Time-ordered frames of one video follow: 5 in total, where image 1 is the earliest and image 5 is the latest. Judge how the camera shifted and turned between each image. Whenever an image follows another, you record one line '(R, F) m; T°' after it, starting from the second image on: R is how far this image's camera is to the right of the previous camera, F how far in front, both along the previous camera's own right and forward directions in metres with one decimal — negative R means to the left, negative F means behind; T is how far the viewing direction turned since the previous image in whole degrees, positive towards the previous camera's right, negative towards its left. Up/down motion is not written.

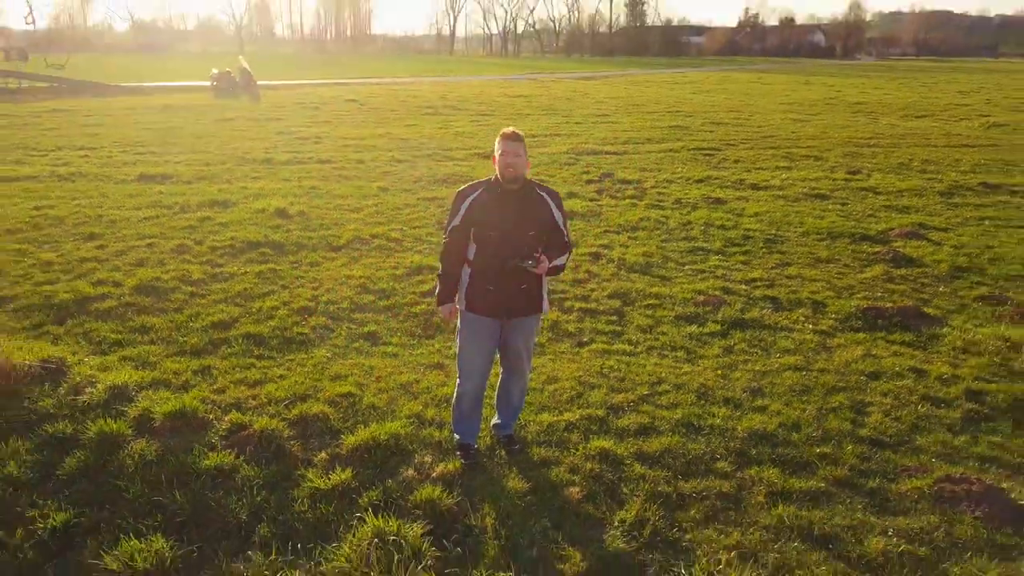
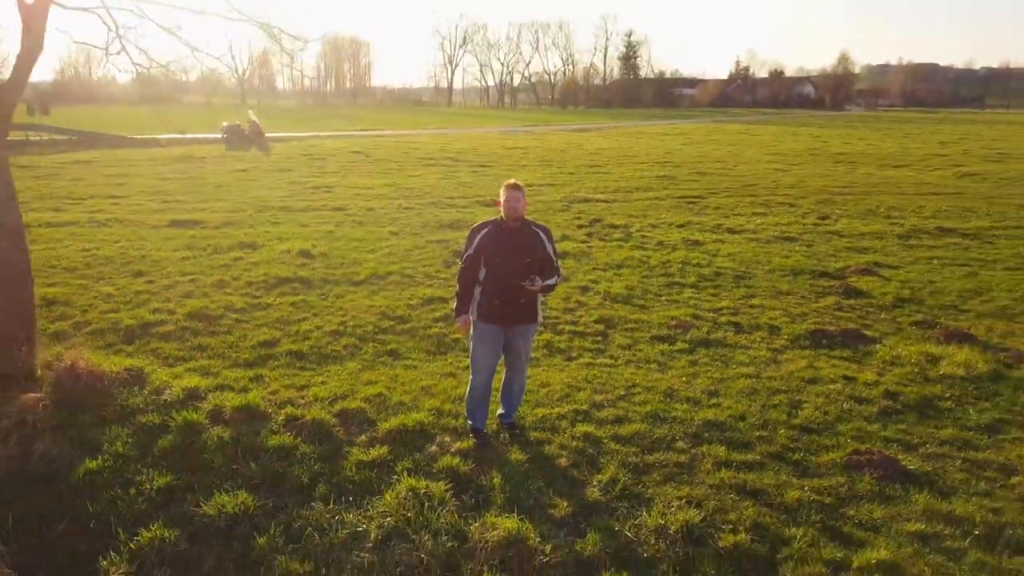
(0.0, -1.1) m; 0°
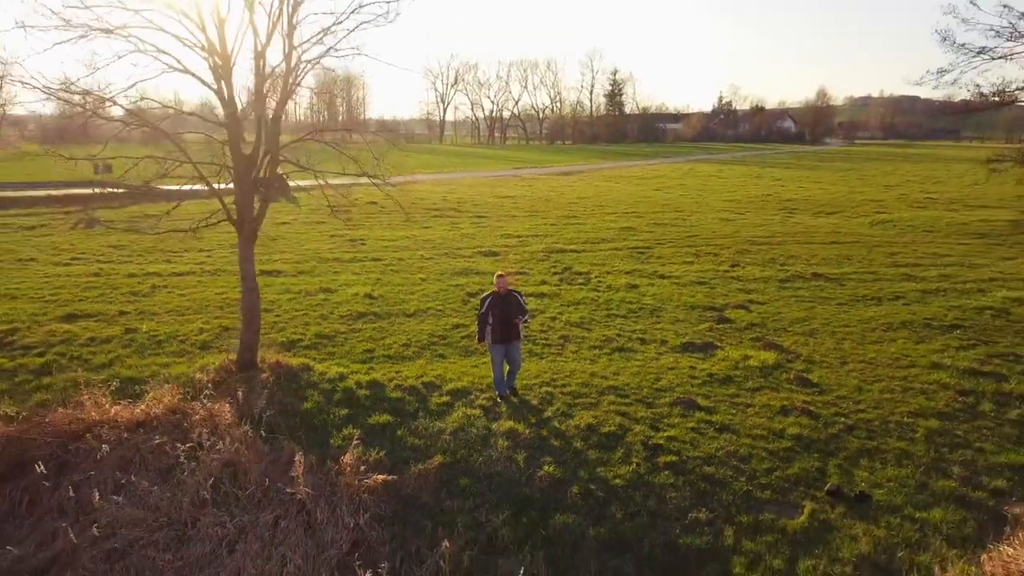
(-0.1, -5.0) m; +1°
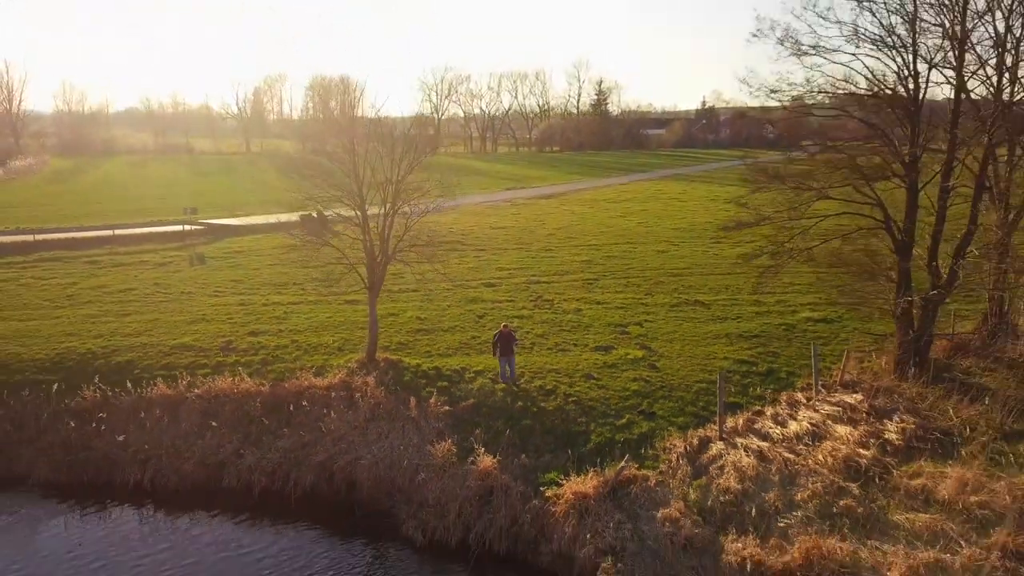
(0.0, -10.2) m; +1°
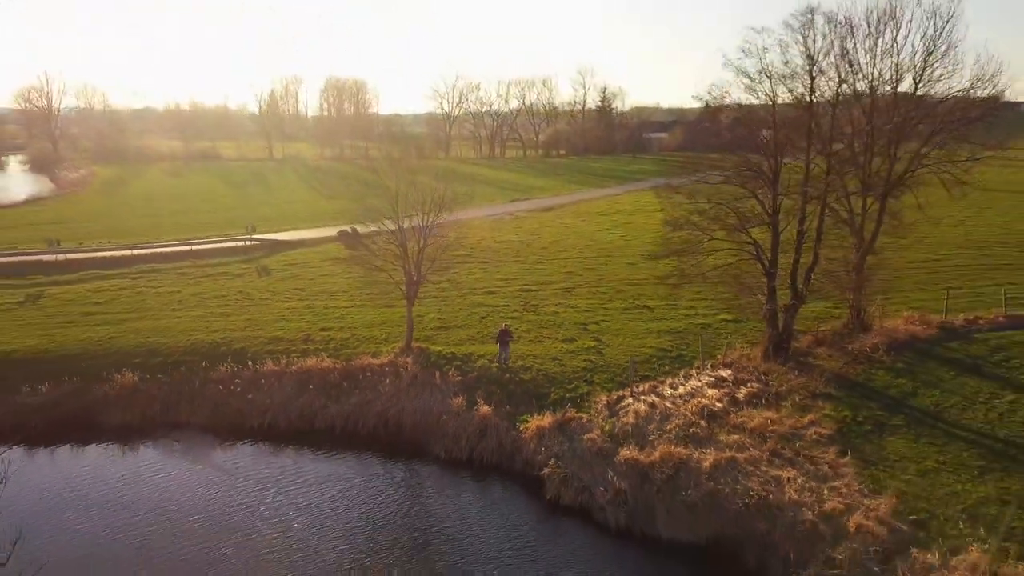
(+0.7, -9.7) m; -1°
